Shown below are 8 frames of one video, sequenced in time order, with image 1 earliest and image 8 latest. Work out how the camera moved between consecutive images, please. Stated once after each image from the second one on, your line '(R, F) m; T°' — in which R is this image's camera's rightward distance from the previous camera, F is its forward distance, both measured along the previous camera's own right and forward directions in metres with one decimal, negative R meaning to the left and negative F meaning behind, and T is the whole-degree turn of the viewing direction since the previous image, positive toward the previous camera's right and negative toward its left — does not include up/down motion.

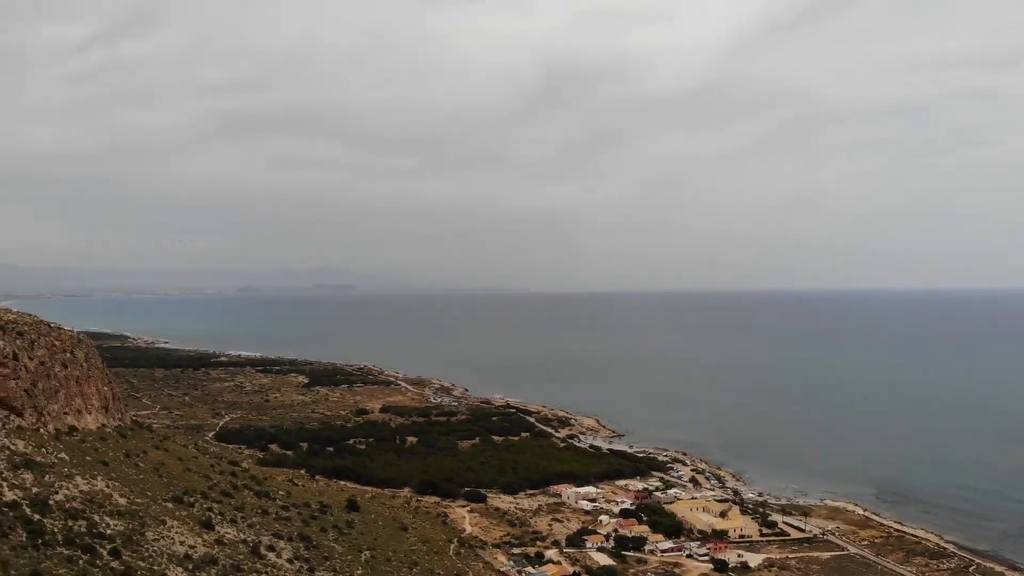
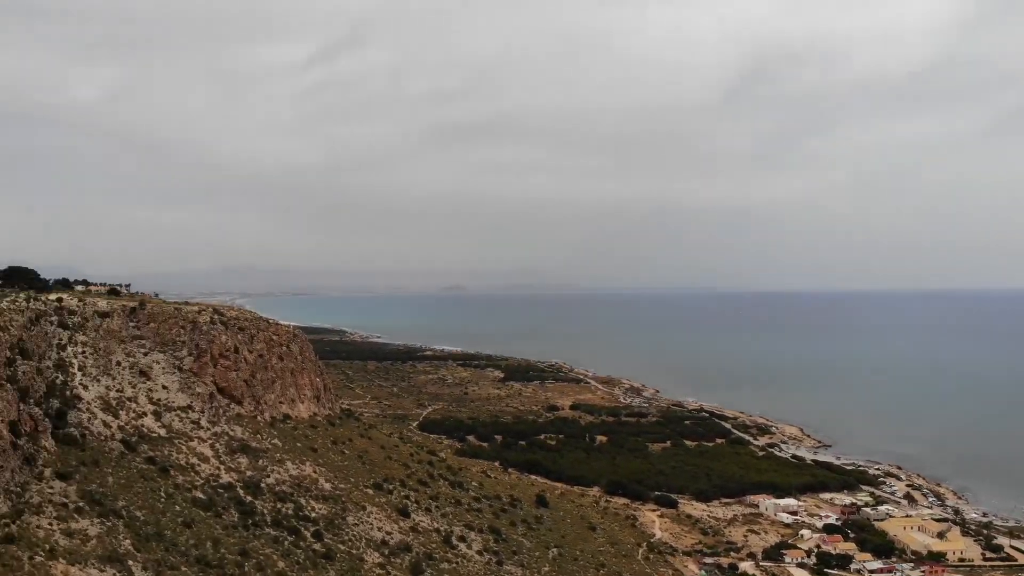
(-4.4, +2.9) m; -13°
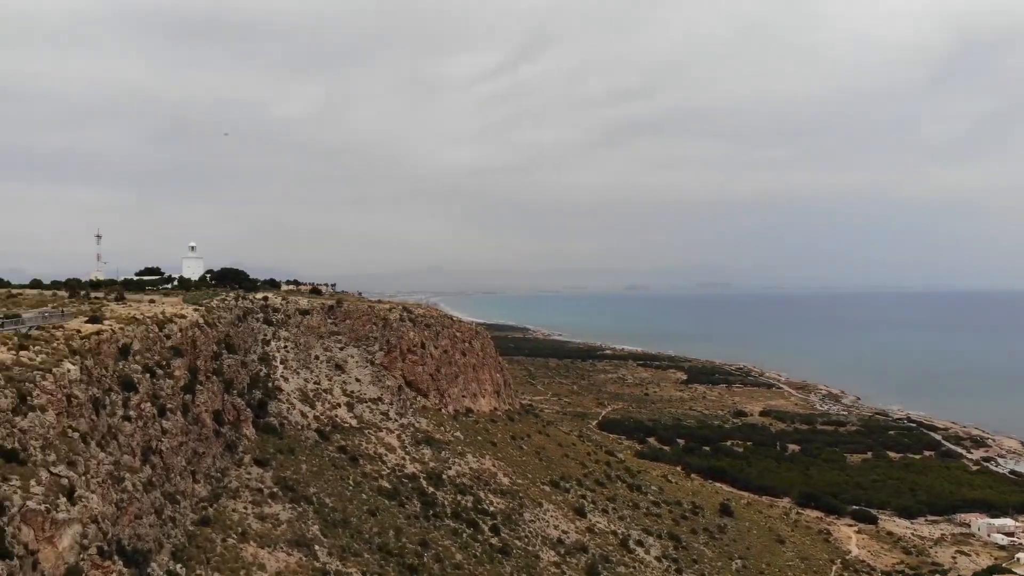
(+0.2, +1.1) m; -13°
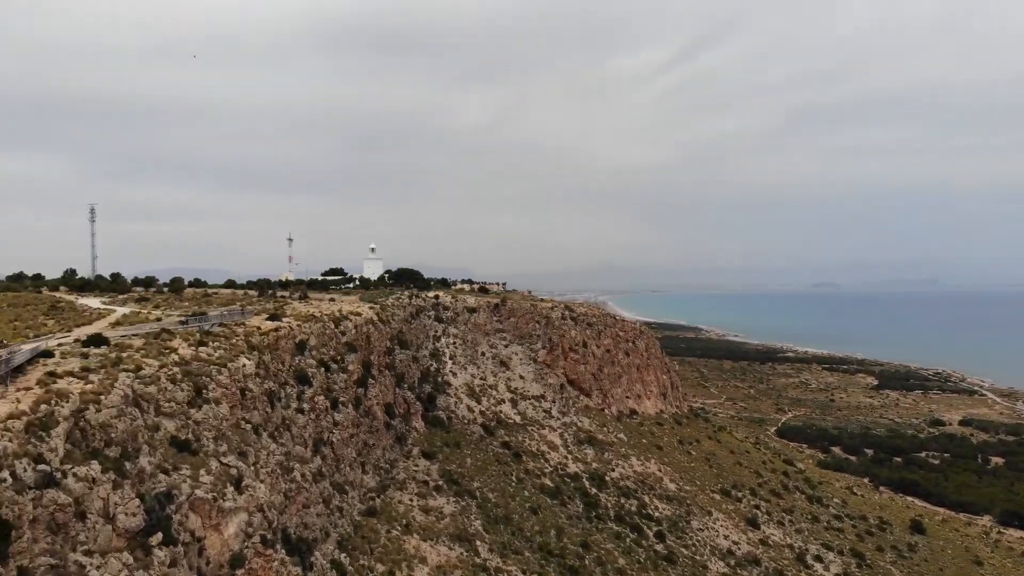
(+0.2, +0.6) m; -12°
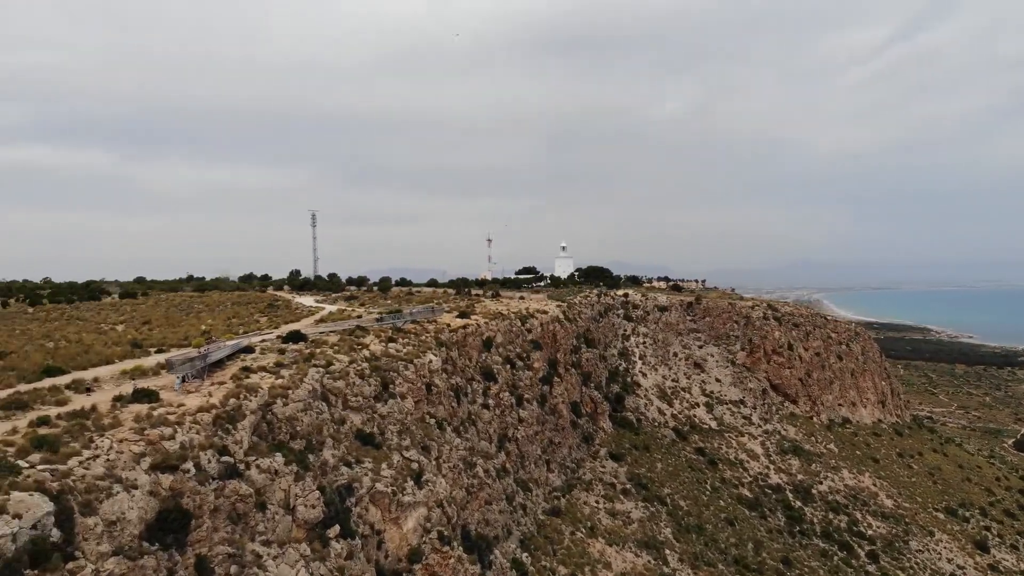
(+0.2, +0.5) m; -14°
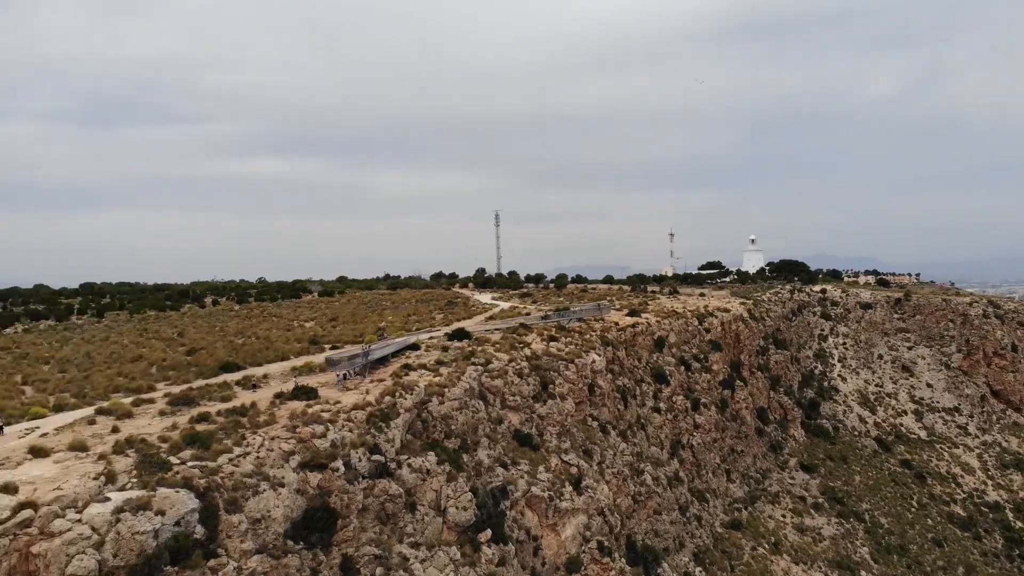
(+0.2, +0.4) m; -13°
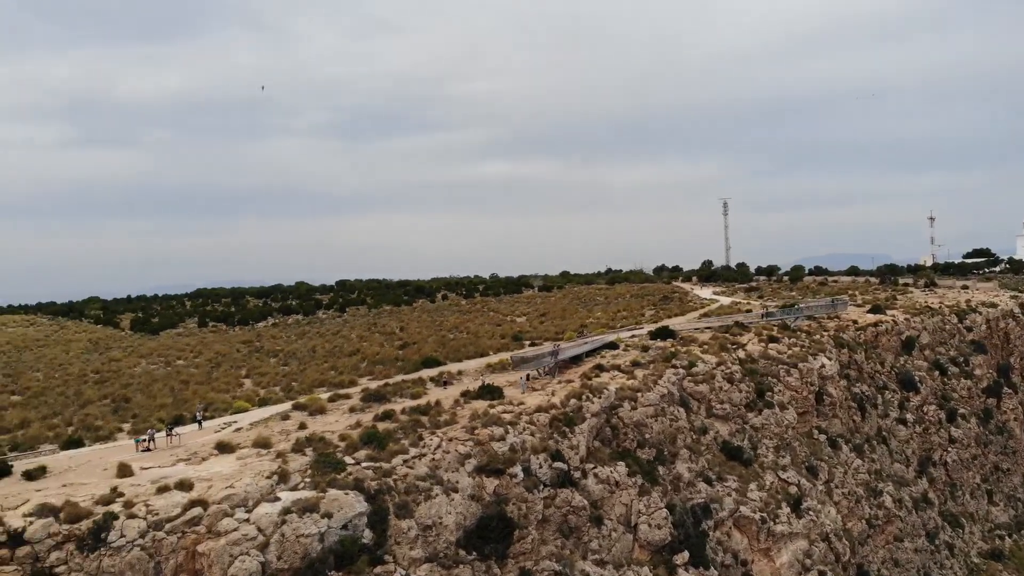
(+0.2, +0.5) m; -16°
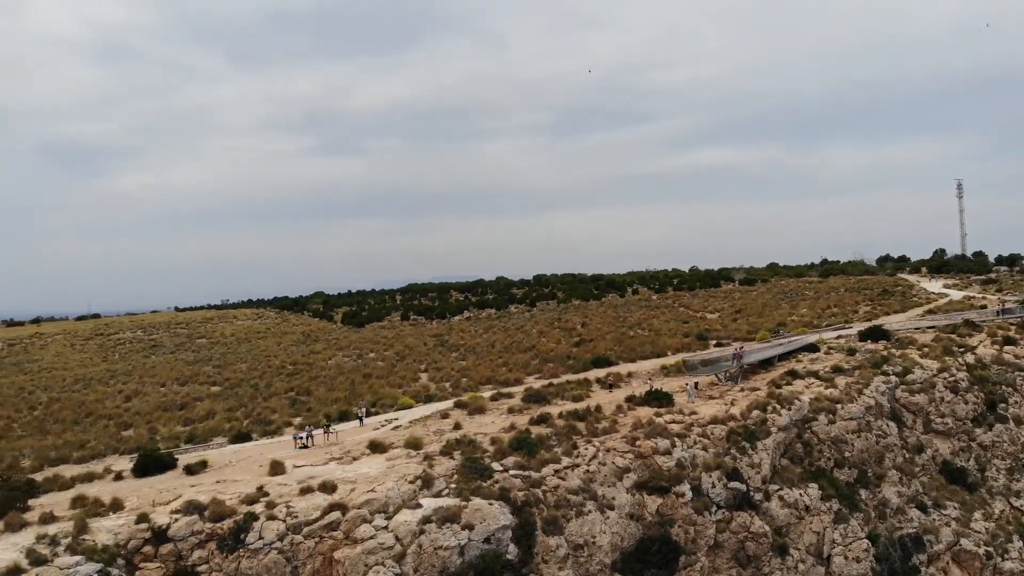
(+0.2, +0.4) m; -15°
